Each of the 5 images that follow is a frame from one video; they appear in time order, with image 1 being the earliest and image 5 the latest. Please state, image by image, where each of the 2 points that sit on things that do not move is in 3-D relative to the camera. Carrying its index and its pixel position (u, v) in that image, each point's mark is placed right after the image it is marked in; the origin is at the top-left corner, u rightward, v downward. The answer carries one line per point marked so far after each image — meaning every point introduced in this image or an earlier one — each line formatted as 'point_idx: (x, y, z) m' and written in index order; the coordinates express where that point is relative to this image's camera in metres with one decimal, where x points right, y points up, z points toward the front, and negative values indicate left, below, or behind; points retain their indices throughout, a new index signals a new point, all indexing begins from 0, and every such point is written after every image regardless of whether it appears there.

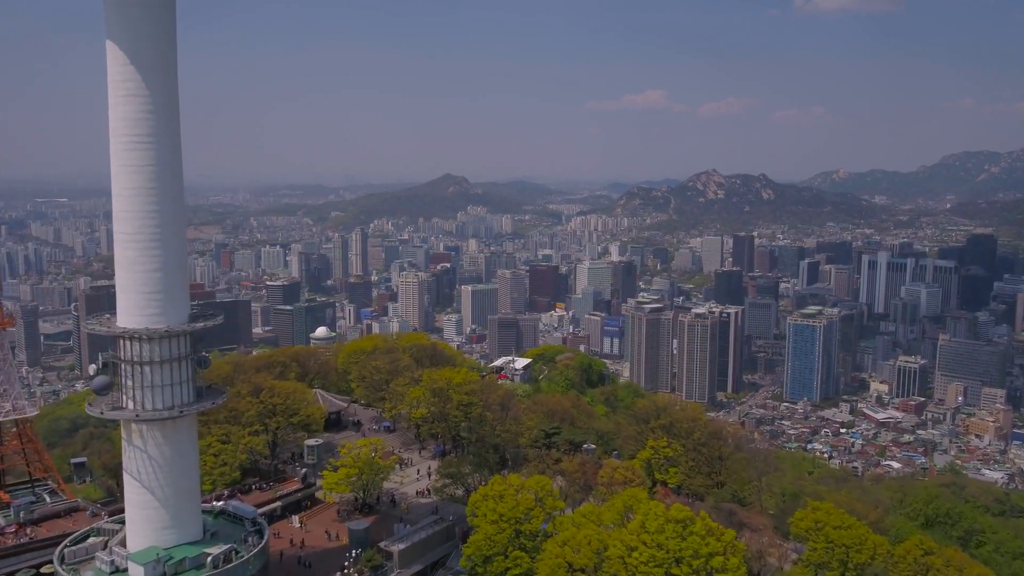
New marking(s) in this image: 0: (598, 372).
0: (+1.5, -1.4, +13.1) m
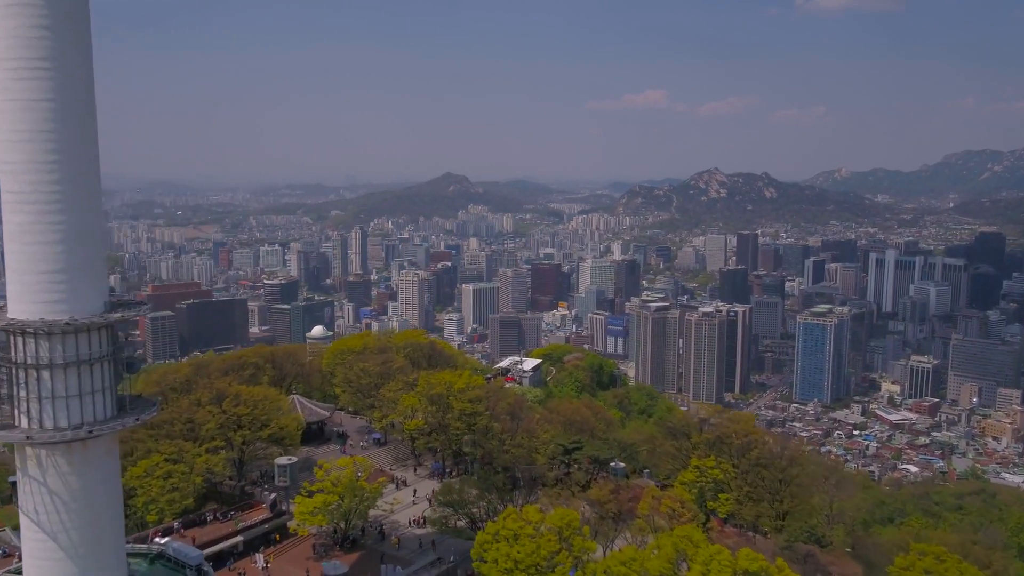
0: (+1.6, -1.4, +12.3) m
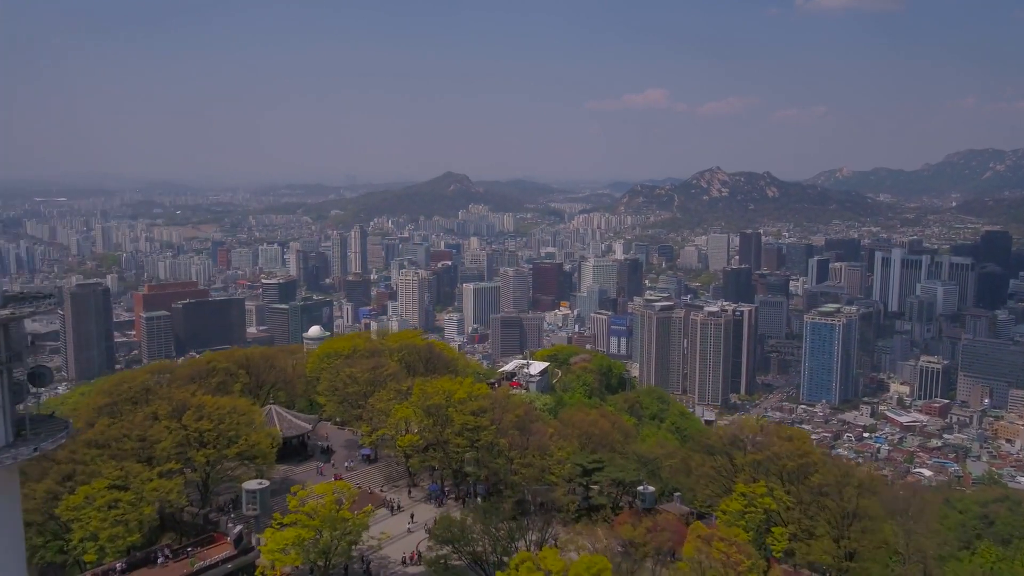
0: (+1.6, -1.3, +11.7) m
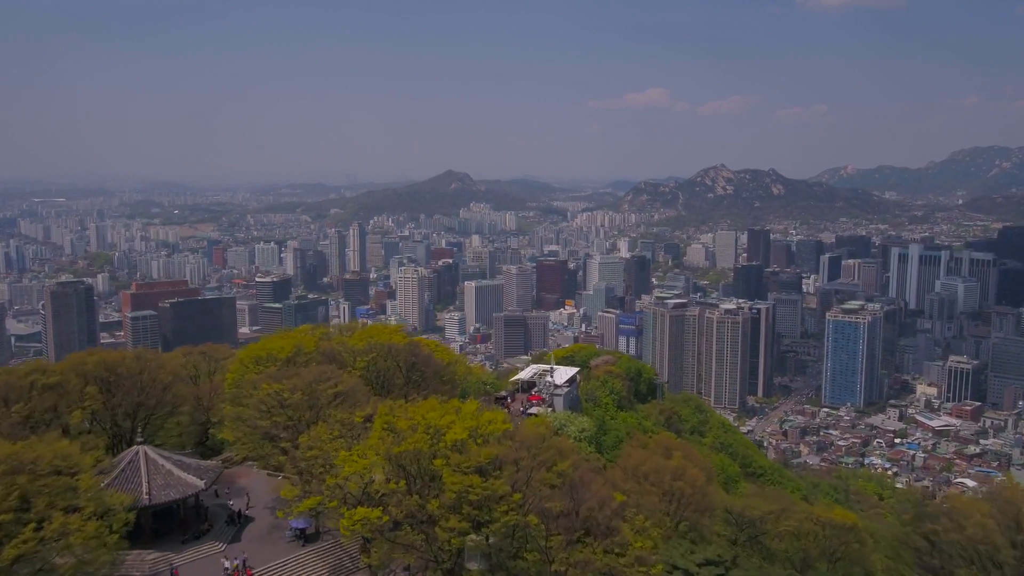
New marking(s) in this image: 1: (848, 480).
0: (+1.7, -1.2, +10.0) m
1: (+7.3, -4.2, +16.8) m
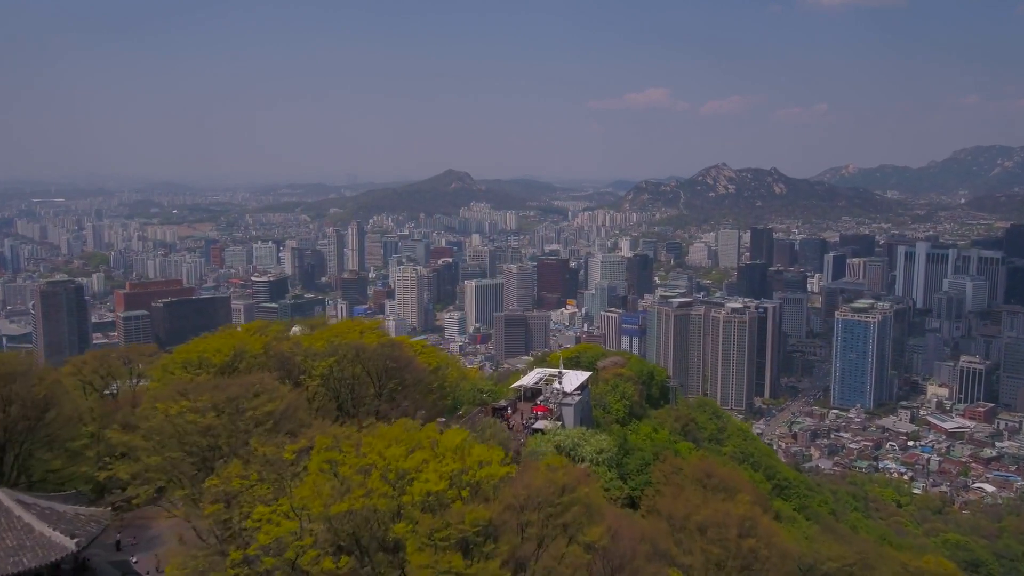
0: (+1.7, -1.1, +9.2) m
1: (+7.4, -4.1, +16.1) m
